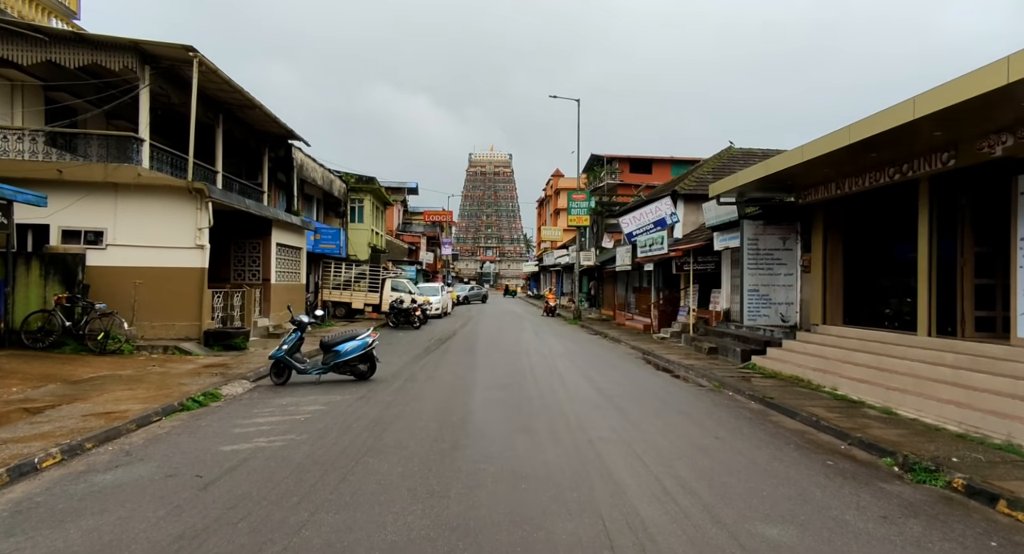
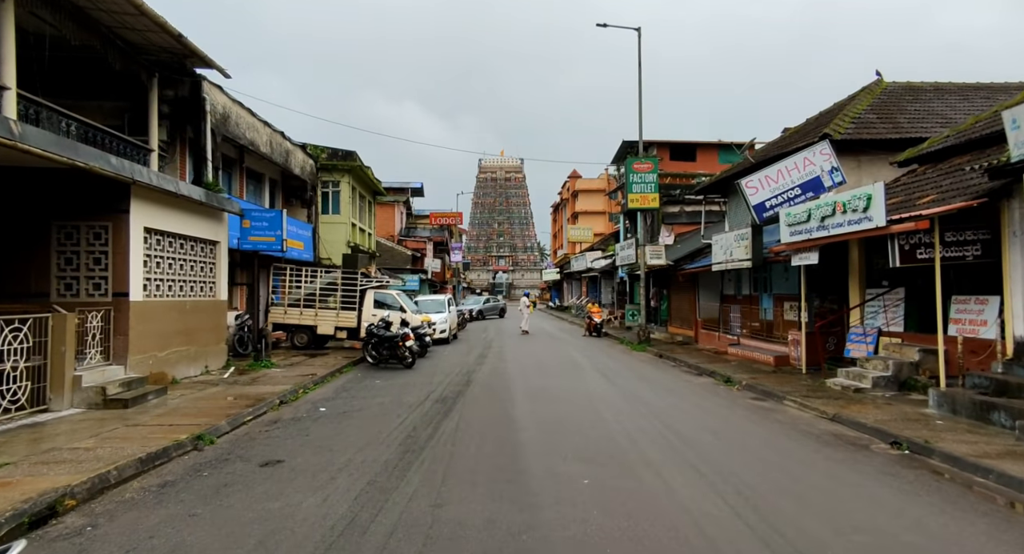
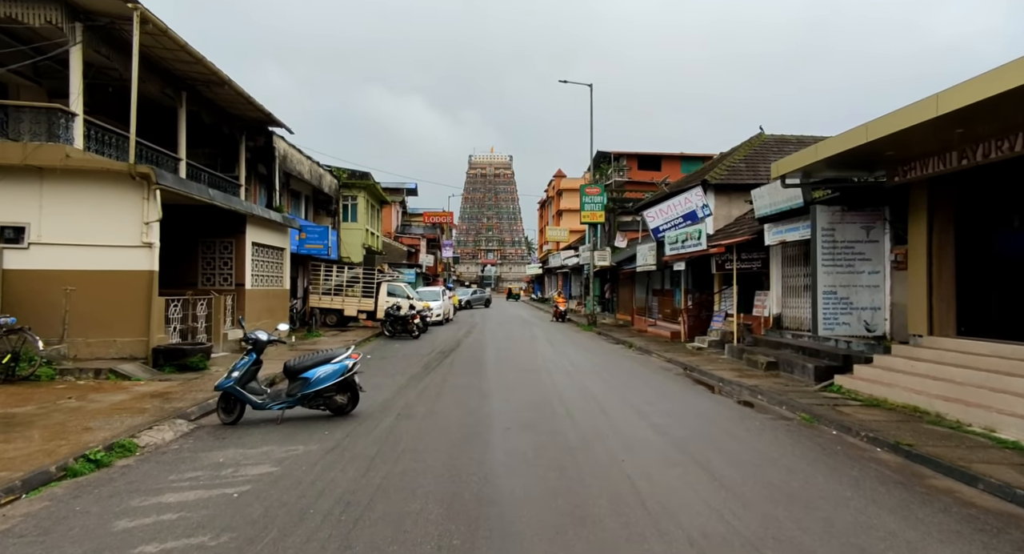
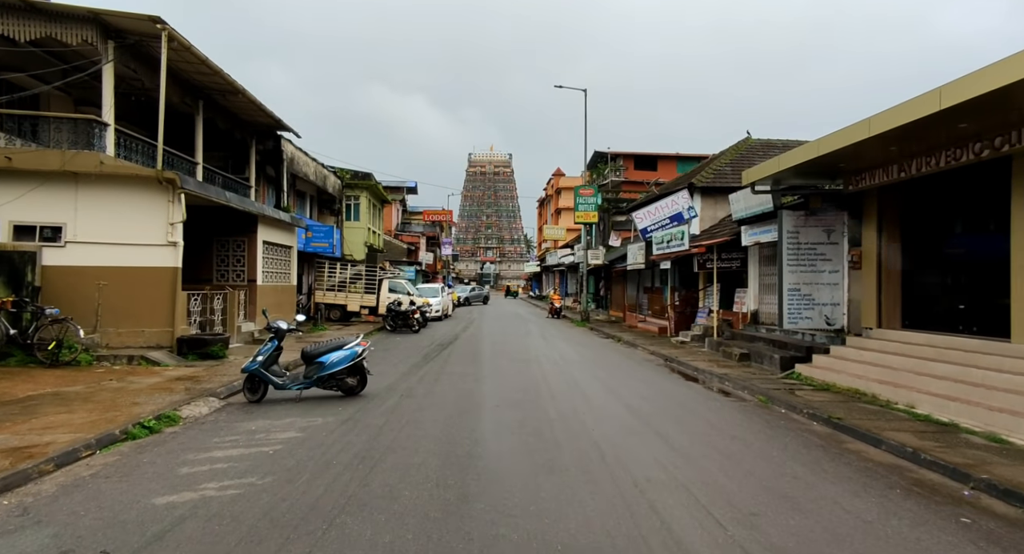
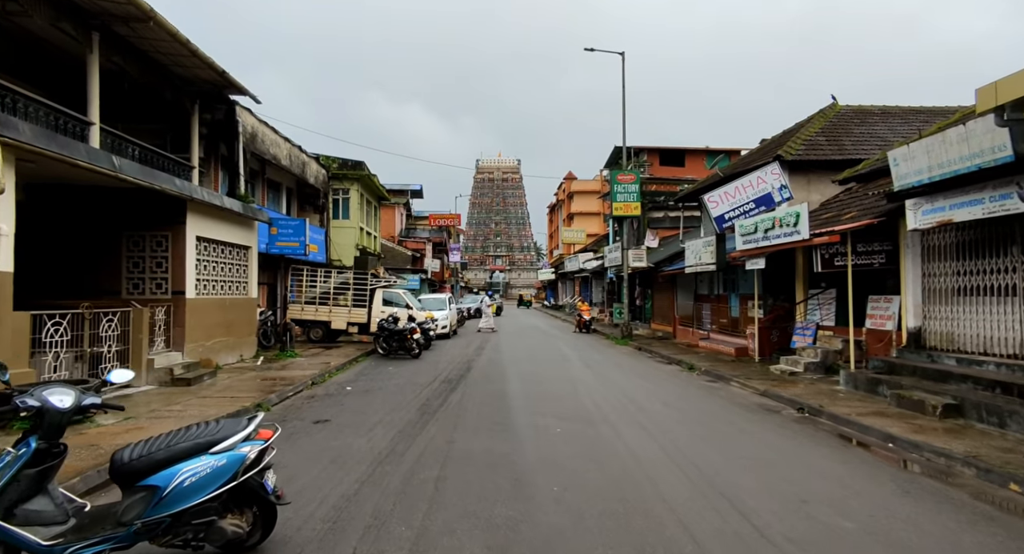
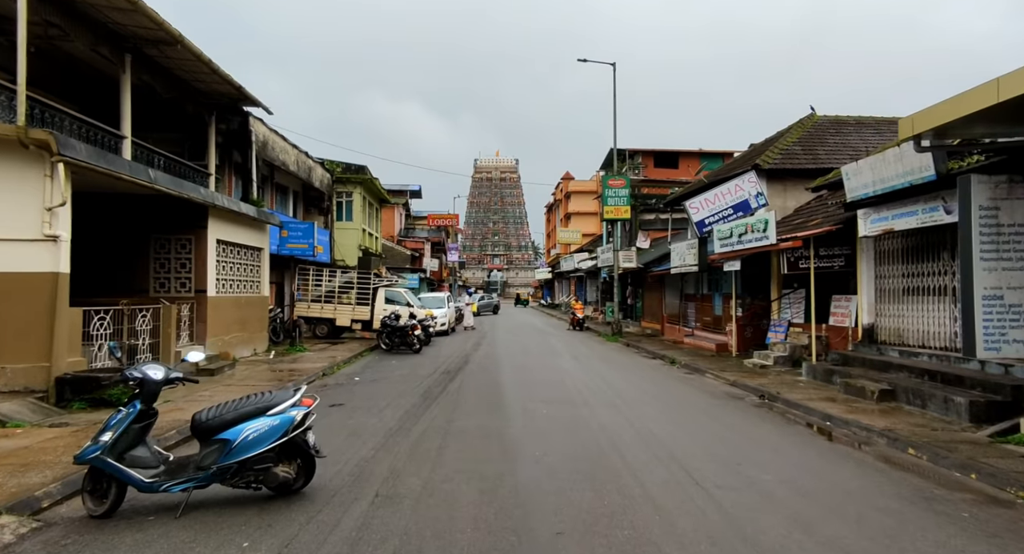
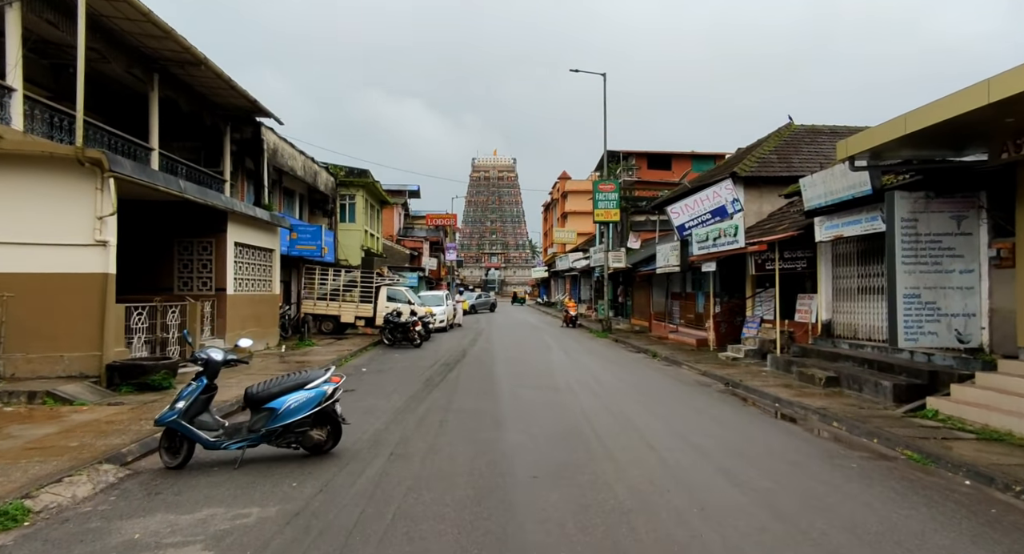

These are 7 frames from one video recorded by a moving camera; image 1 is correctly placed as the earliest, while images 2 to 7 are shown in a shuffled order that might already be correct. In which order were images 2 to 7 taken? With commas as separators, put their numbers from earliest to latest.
4, 3, 7, 6, 5, 2
